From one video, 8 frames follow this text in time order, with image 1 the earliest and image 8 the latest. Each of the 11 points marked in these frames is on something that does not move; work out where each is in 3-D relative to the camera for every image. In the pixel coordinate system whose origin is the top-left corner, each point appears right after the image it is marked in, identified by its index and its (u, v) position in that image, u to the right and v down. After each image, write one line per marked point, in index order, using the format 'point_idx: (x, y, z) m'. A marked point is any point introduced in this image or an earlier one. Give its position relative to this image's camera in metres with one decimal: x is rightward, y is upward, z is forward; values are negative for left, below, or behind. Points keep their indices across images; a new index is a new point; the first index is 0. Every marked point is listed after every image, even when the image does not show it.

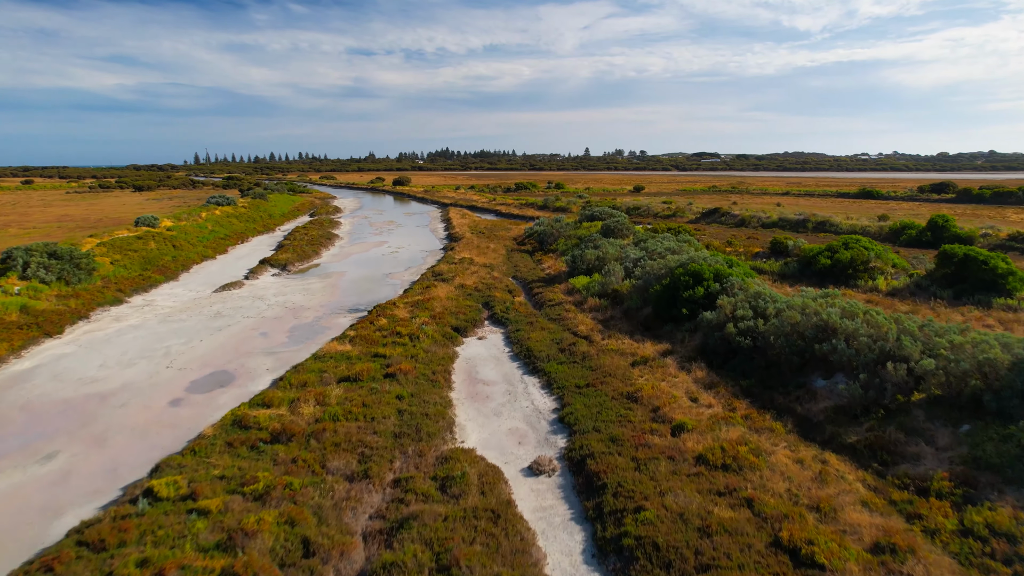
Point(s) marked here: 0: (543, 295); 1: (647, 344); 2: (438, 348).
0: (+0.8, -0.2, +17.5) m
1: (+2.4, -1.0, +12.6) m
2: (-1.4, -1.1, +12.8) m
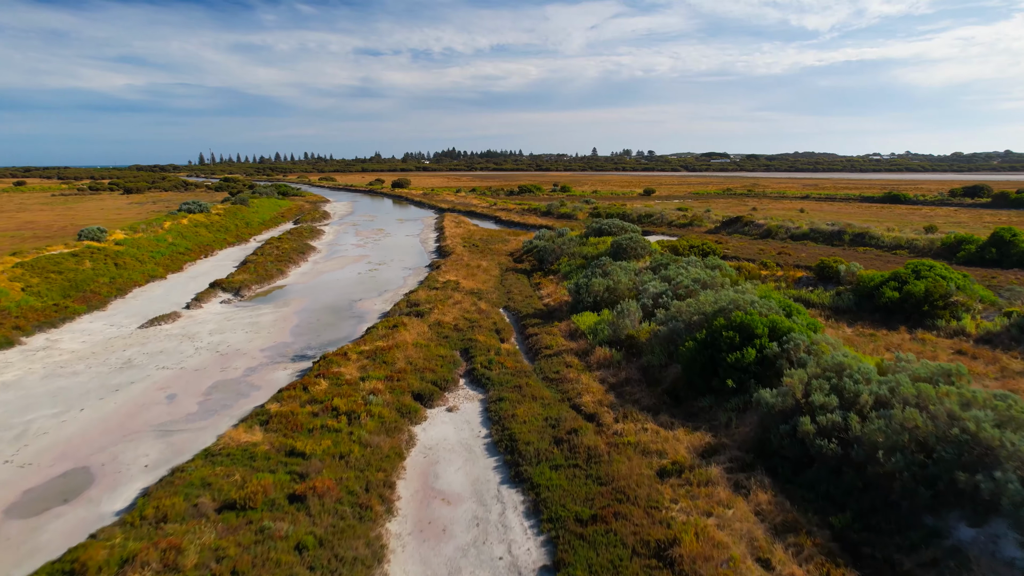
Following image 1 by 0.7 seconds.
0: (+0.5, -1.0, +13.9) m
1: (+2.1, -1.9, +8.9) m
2: (-1.7, -1.9, +9.1) m
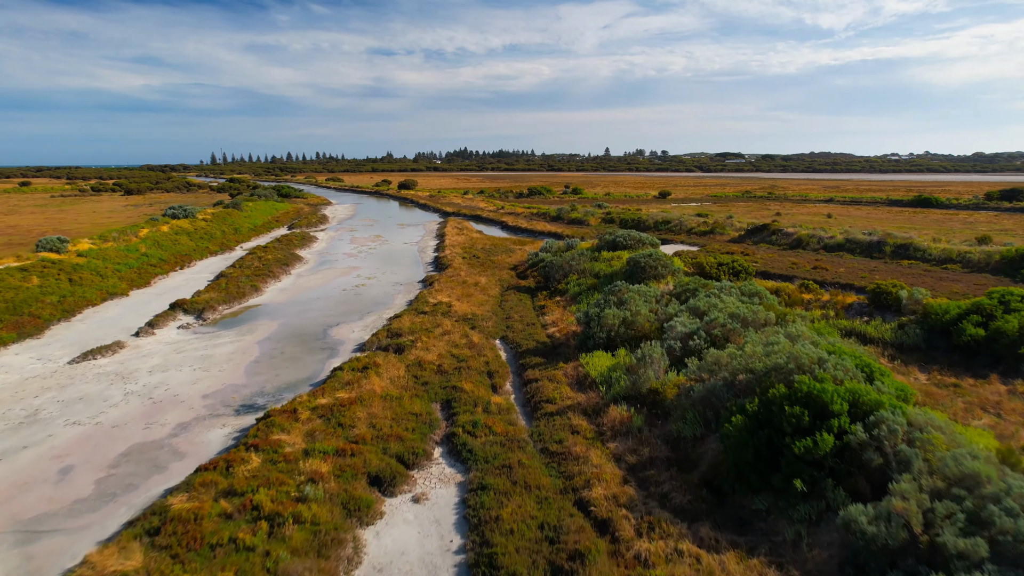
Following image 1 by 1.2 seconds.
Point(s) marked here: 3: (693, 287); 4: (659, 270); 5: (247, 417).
0: (+0.4, -1.6, +11.2) m
1: (+1.9, -2.4, +6.2) m
2: (-1.9, -2.5, +6.5) m
3: (+3.7, 0.0, +14.2) m
4: (+3.6, +0.4, +16.9) m
5: (-4.2, -2.0, +11.1) m
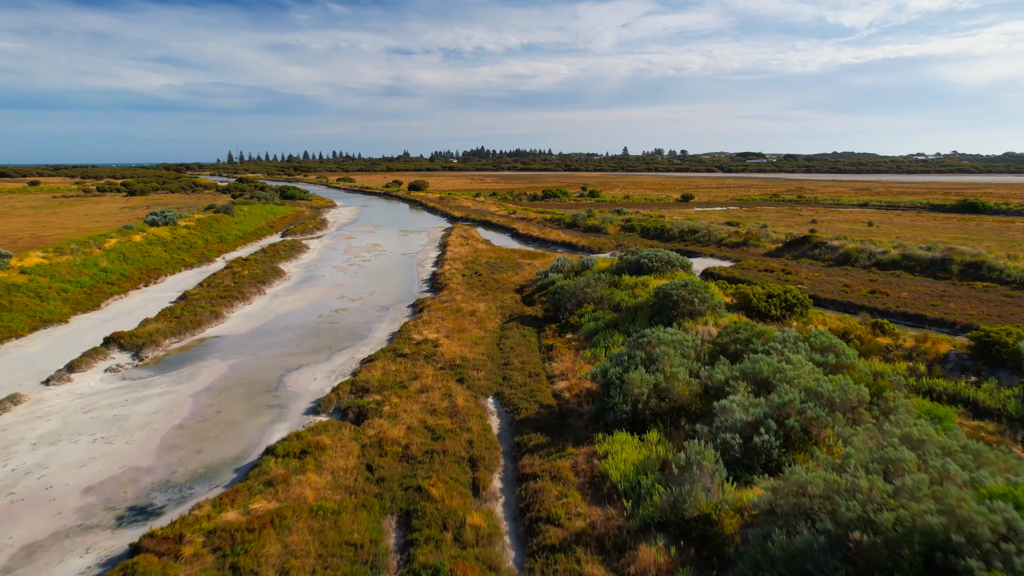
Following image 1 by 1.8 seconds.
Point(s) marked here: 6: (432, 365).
0: (+0.3, -2.4, +8.0) m
1: (+1.7, -3.2, +2.9) m
2: (-2.1, -3.3, +3.3) m
3: (+3.6, -0.7, +10.9) m
4: (+3.6, -0.3, +13.5) m
5: (-4.4, -2.7, +8.0) m
6: (-1.5, -1.4, +13.1) m
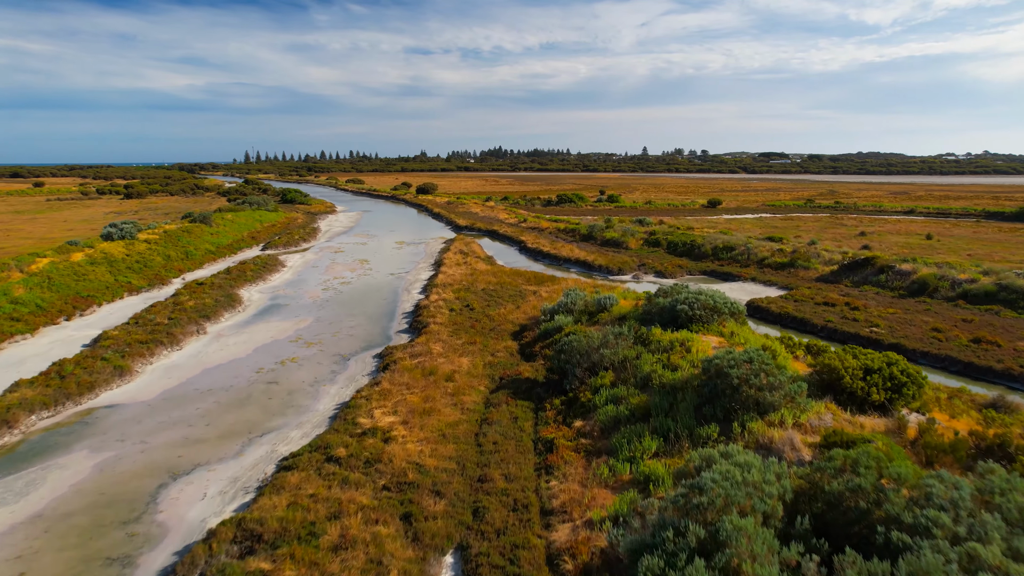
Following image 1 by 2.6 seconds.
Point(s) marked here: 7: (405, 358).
0: (-0.1, -3.4, +3.6) m
1: (+1.1, -4.2, -1.5) m
2: (-2.6, -4.3, -1.0) m
3: (+3.3, -1.8, +6.4) m
4: (+3.3, -1.3, +9.1) m
5: (-4.8, -3.7, +3.7) m
6: (-1.8, -2.4, +8.7) m
7: (-2.2, -1.4, +14.5) m
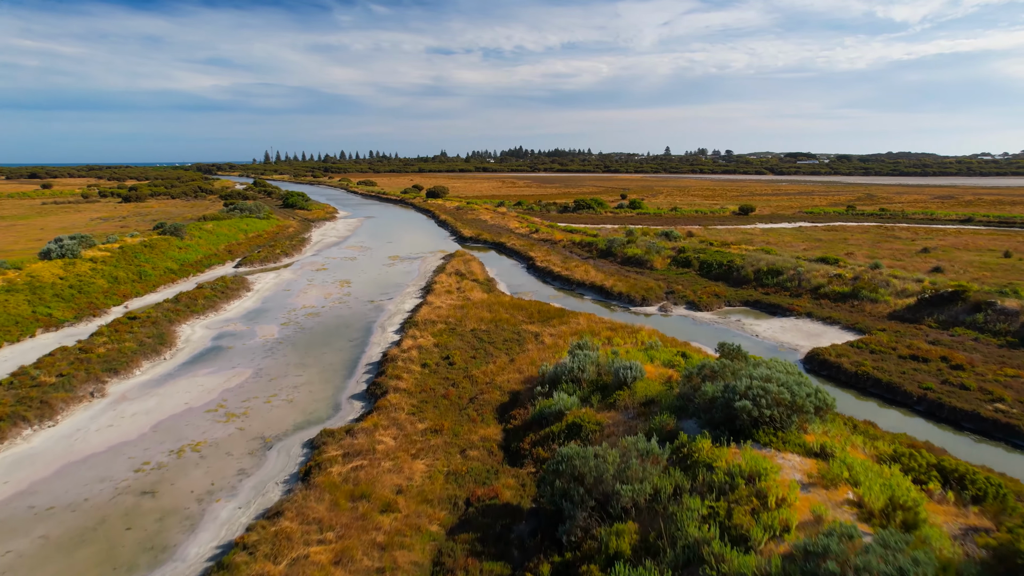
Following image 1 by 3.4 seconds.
0: (-0.8, -4.4, -0.8) m
1: (+0.3, -5.2, -5.8) m
2: (-3.4, -5.3, -5.2) m
3: (+2.7, -2.8, +2.0) m
4: (+2.8, -2.4, +4.6) m
5: (-5.4, -4.7, -0.5) m
6: (-2.3, -3.4, +4.5) m
7: (-2.5, -2.4, +10.3) m
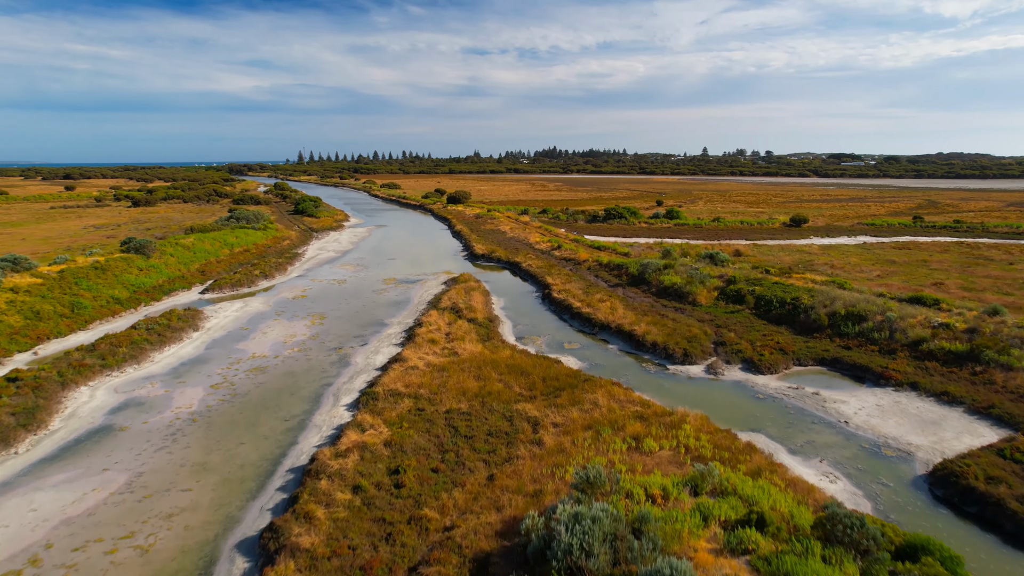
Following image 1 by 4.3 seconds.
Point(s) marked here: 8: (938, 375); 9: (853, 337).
0: (-1.8, -5.6, -5.6) m
1: (-1.0, -6.4, -10.7) m
2: (-4.7, -6.4, -10.0) m
3: (+1.8, -4.0, -3.0) m
4: (+2.0, -3.6, -0.4) m
5: (-6.5, -5.8, -5.1) m
6: (-3.1, -4.6, -0.3) m
7: (-3.0, -3.5, +5.5) m
8: (+8.9, -1.8, +14.6) m
9: (+8.4, -1.1, +17.1) m
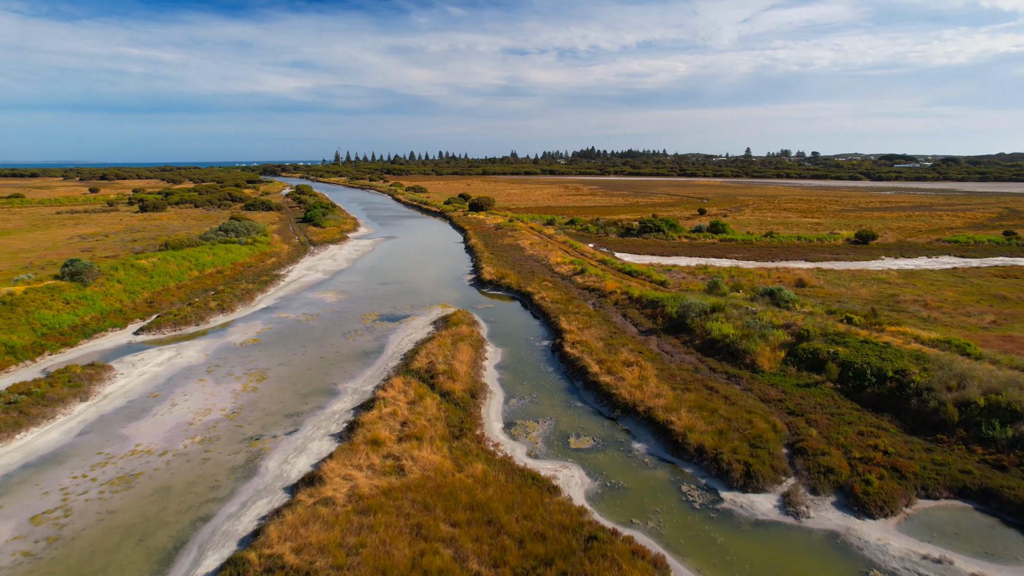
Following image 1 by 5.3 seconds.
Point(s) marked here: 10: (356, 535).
0: (-3.5, -6.9, -10.9) m
1: (-2.9, -7.7, -16.1) m
2: (-6.6, -7.7, -15.1) m
3: (+0.3, -5.3, -8.5) m
4: (+0.7, -4.9, -5.9) m
5: (-8.1, -7.1, -10.2) m
6: (-4.4, -5.9, -5.6) m
7: (-4.0, -4.8, +0.2) m
8: (+8.4, -3.2, +8.7) m
9: (+8.0, -2.5, +11.2) m
10: (-2.0, -3.1, +9.3) m
